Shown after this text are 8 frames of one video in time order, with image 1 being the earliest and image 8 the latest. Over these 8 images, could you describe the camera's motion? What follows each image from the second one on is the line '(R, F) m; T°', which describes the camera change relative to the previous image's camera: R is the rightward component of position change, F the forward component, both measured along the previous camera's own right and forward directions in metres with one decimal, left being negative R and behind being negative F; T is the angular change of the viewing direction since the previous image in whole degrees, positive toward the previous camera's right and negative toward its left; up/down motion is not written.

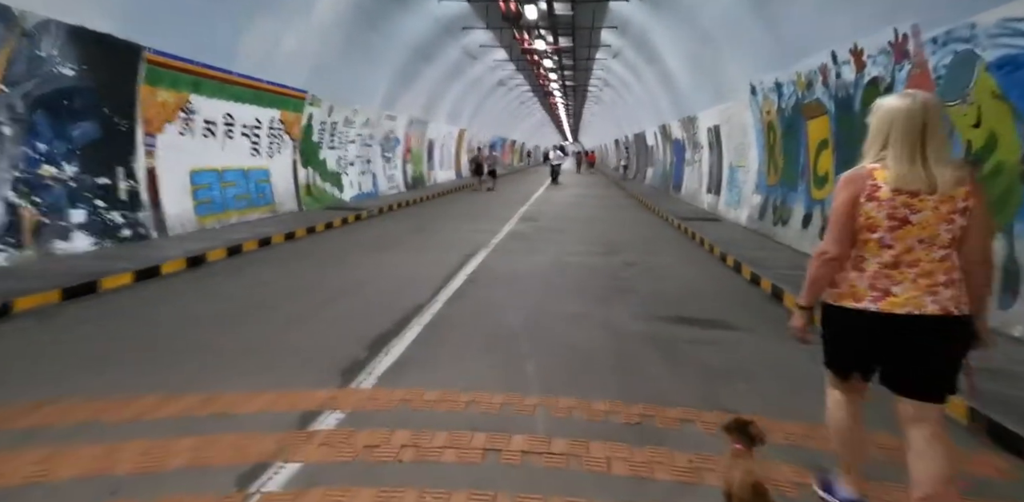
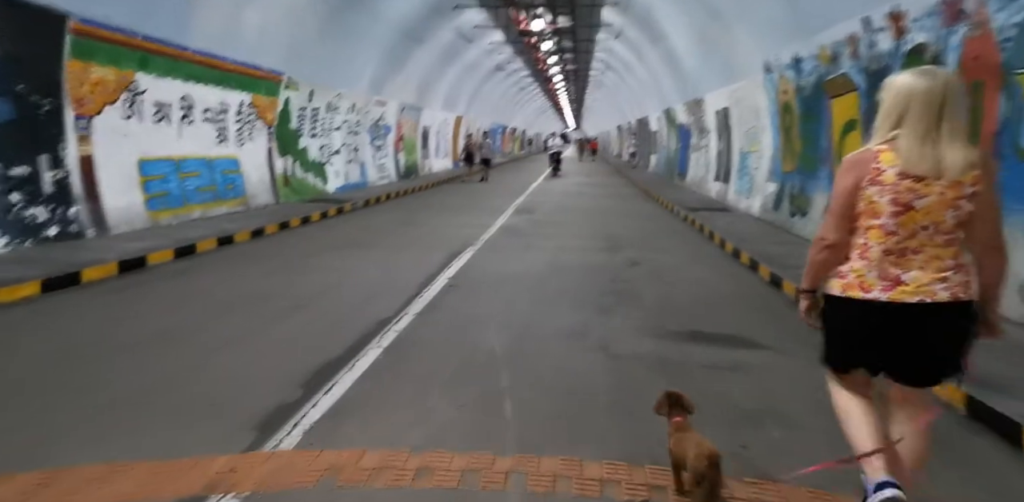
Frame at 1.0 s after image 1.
(+0.2, +1.1) m; 0°
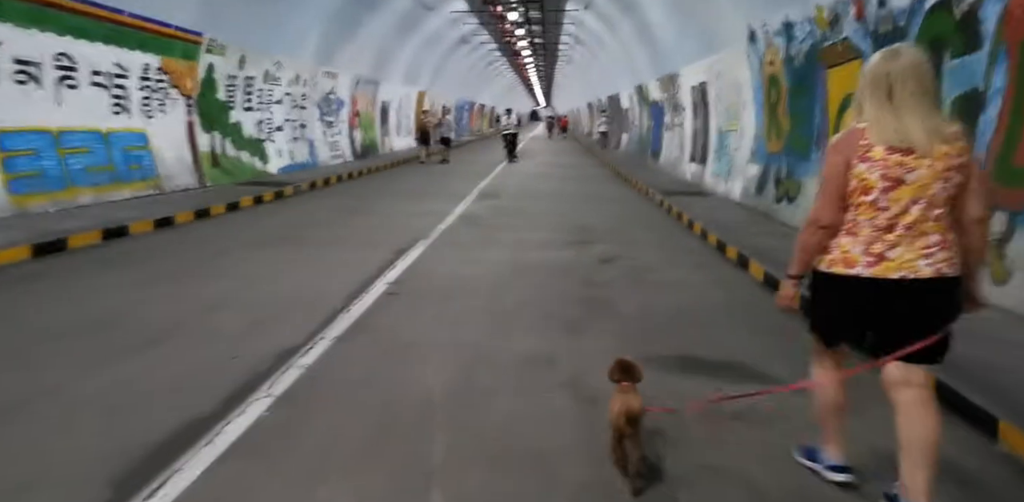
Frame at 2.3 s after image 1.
(+0.2, +1.4) m; +3°
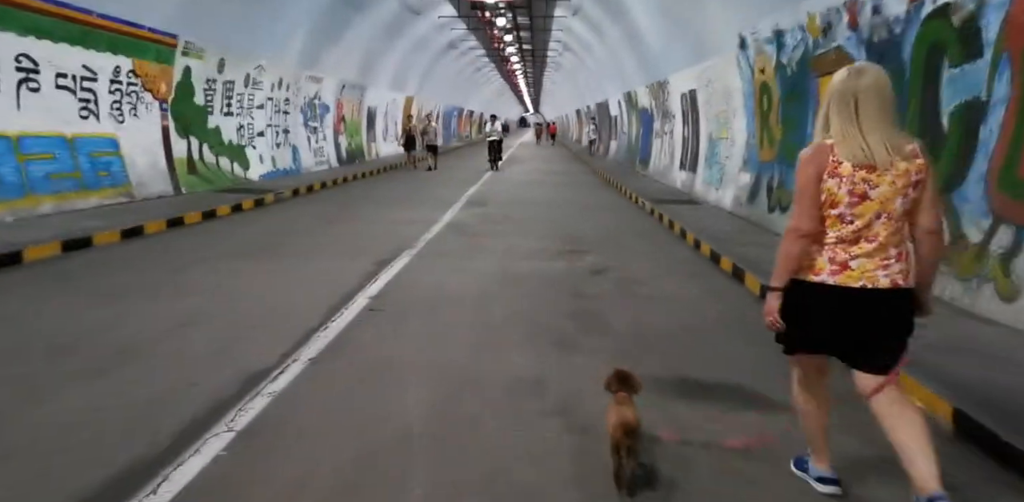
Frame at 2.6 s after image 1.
(0.0, +0.3) m; +1°
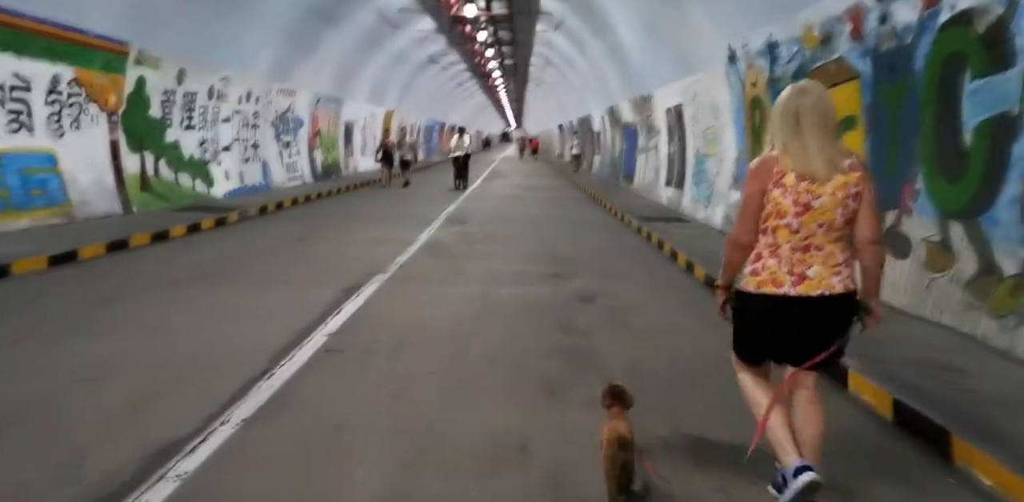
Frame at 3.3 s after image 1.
(0.0, +0.7) m; +2°
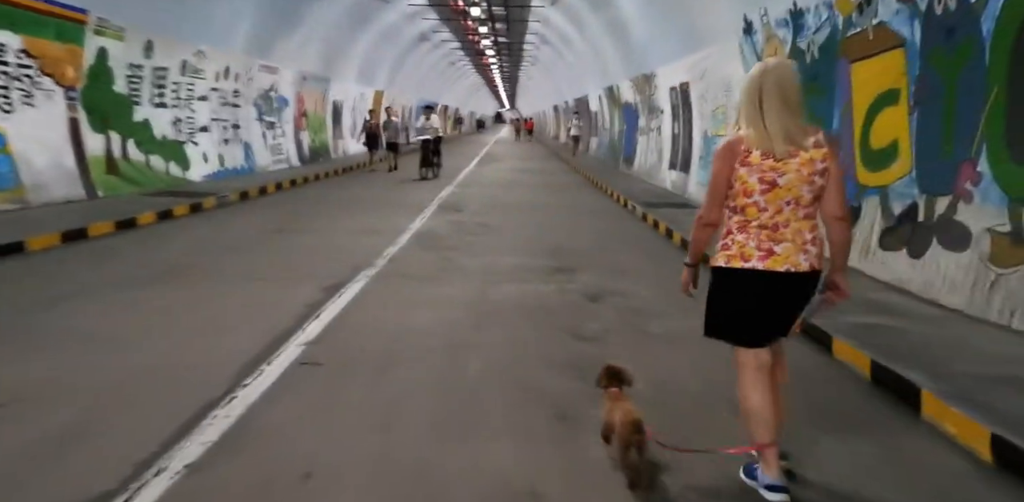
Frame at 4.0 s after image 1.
(-0.1, +0.8) m; +1°
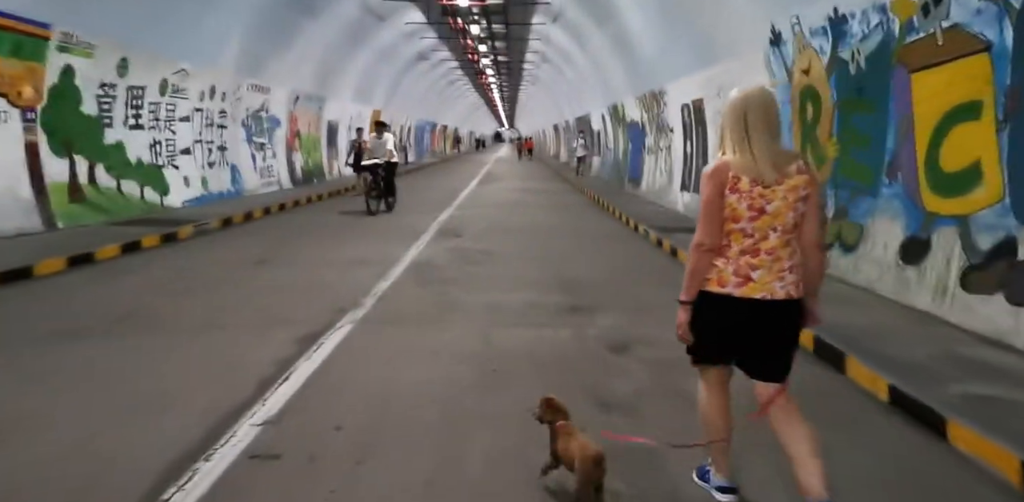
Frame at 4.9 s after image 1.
(-0.1, +1.0) m; 0°
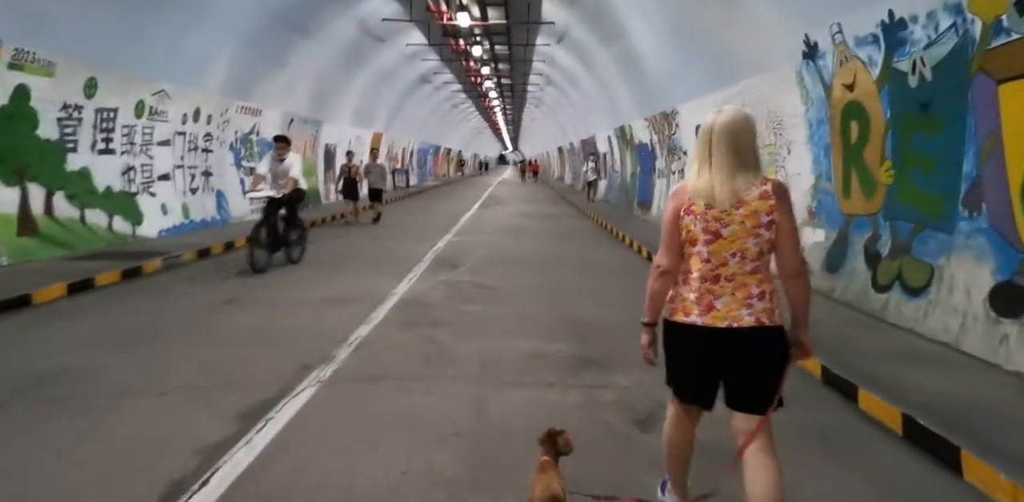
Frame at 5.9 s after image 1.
(0.0, +1.1) m; 0°
